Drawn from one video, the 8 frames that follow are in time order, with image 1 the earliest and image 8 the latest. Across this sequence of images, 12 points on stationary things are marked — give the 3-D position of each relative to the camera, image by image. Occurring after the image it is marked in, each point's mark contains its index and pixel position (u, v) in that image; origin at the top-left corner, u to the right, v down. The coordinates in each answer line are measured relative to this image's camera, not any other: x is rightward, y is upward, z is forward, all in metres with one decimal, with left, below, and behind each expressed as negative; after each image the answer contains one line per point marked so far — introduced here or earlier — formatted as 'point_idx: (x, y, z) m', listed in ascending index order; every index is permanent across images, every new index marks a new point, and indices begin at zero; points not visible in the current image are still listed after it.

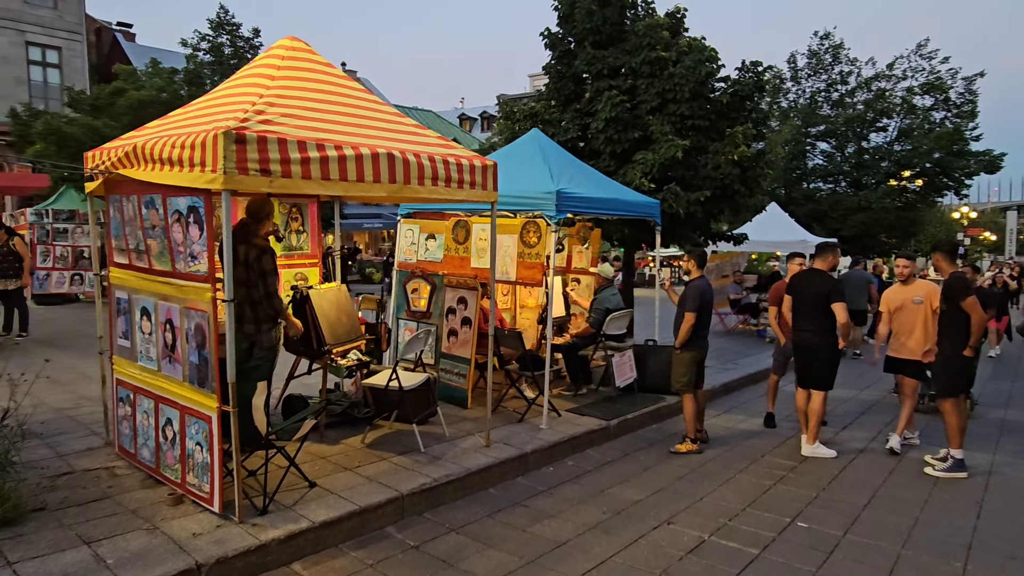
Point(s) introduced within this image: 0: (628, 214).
0: (+1.4, +0.9, +7.5) m
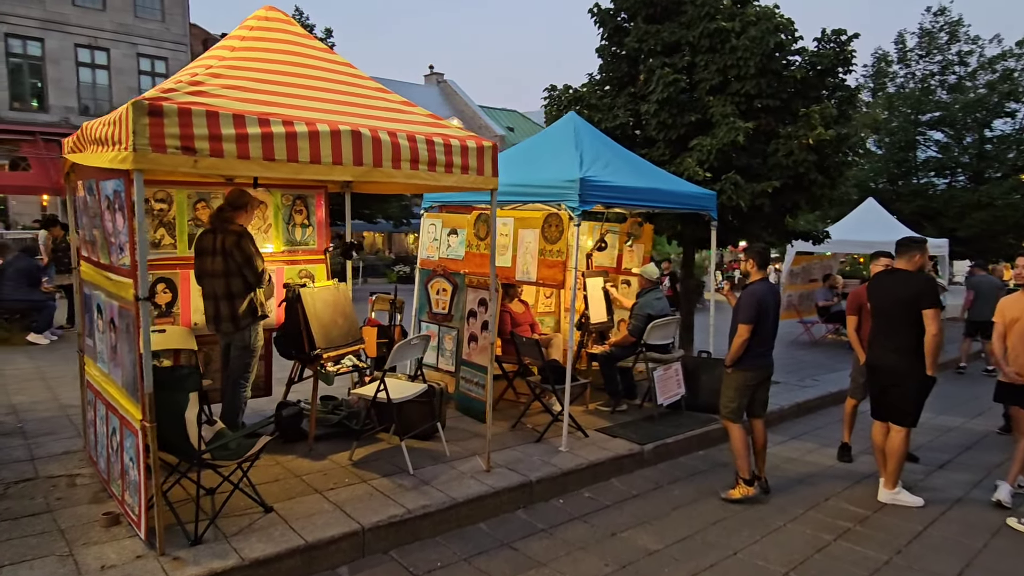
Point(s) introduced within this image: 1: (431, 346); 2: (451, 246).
0: (+1.7, +0.8, +6.6) m
1: (-0.9, -0.7, +7.1) m
2: (-0.7, +0.5, +6.9) m
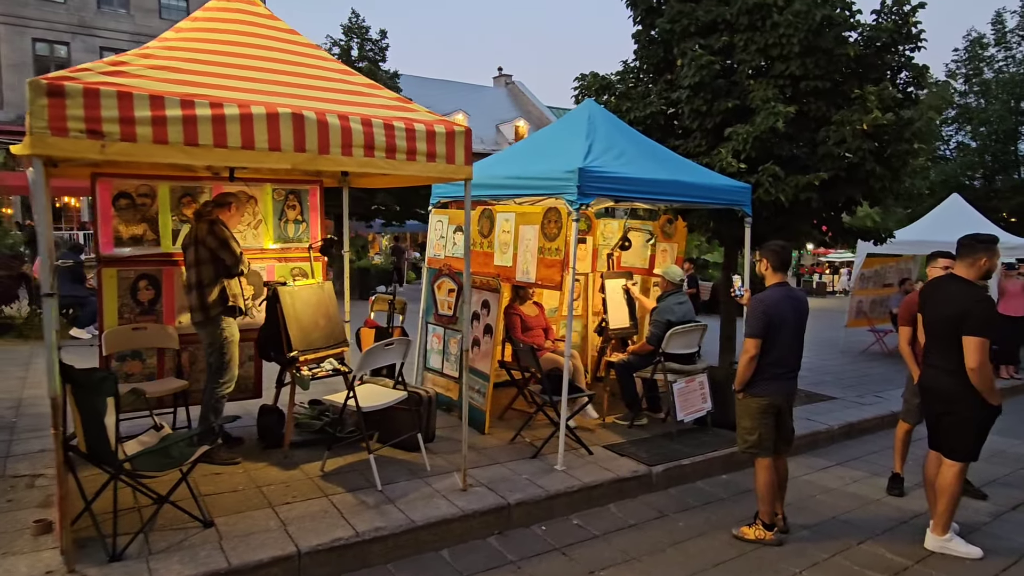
0: (+1.7, +0.8, +5.9) m
1: (-0.8, -0.7, +6.7) m
2: (-0.6, +0.4, +6.5) m
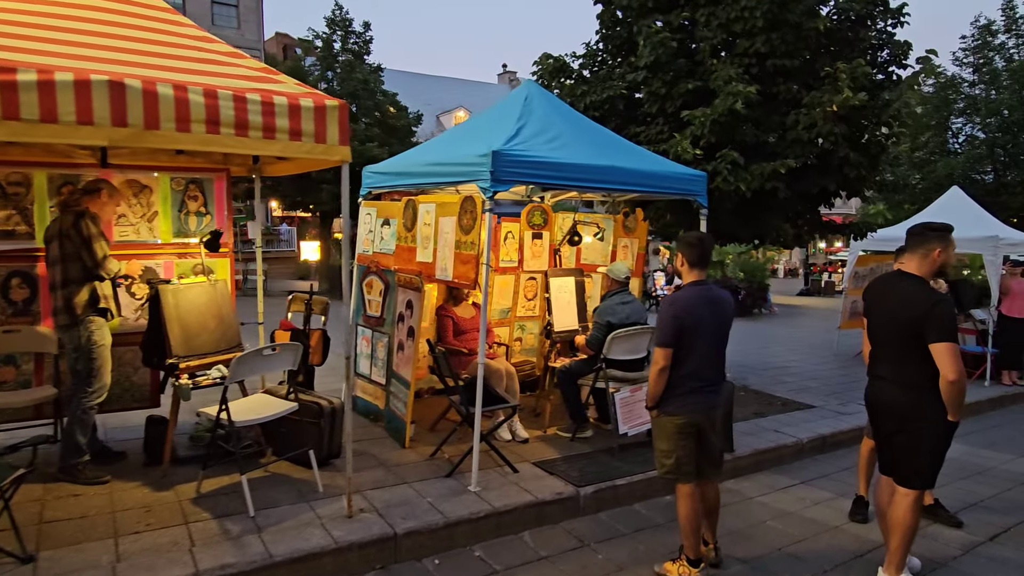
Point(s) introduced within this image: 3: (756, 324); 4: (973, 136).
0: (+1.1, +0.8, +5.3) m
1: (-1.4, -0.6, +6.1) m
2: (-1.2, +0.5, +5.9) m
3: (+6.1, -0.9, +15.9) m
4: (+11.9, +3.9, +16.5) m
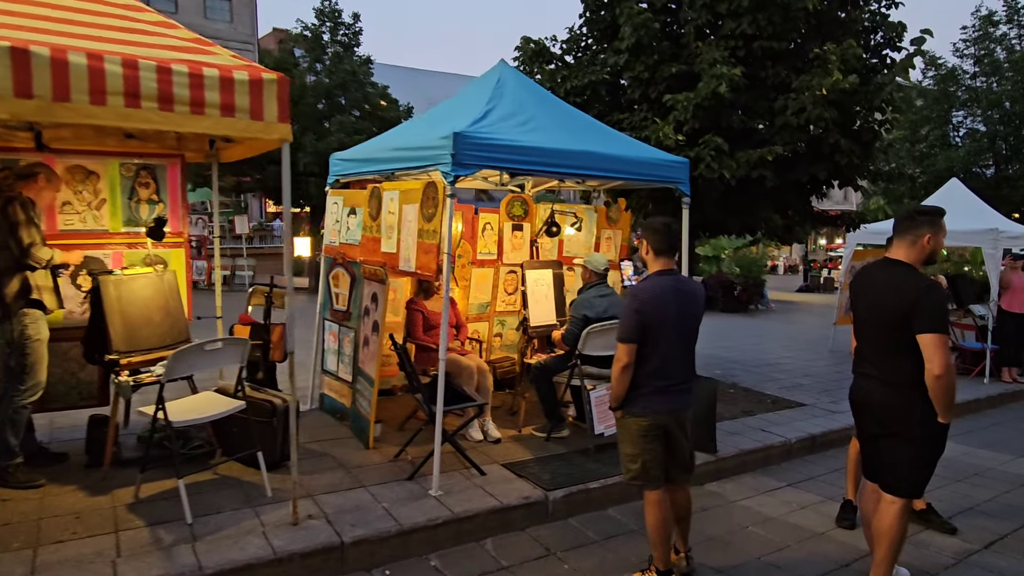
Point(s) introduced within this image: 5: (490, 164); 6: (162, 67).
0: (+0.8, +0.9, +5.0) m
1: (-1.7, -0.6, +5.9) m
2: (-1.4, +0.5, +5.7) m
3: (+5.9, -0.8, +15.7) m
4: (+11.7, +4.0, +16.1) m
5: (-0.1, +0.8, +4.3) m
6: (-1.7, +1.1, +3.1) m
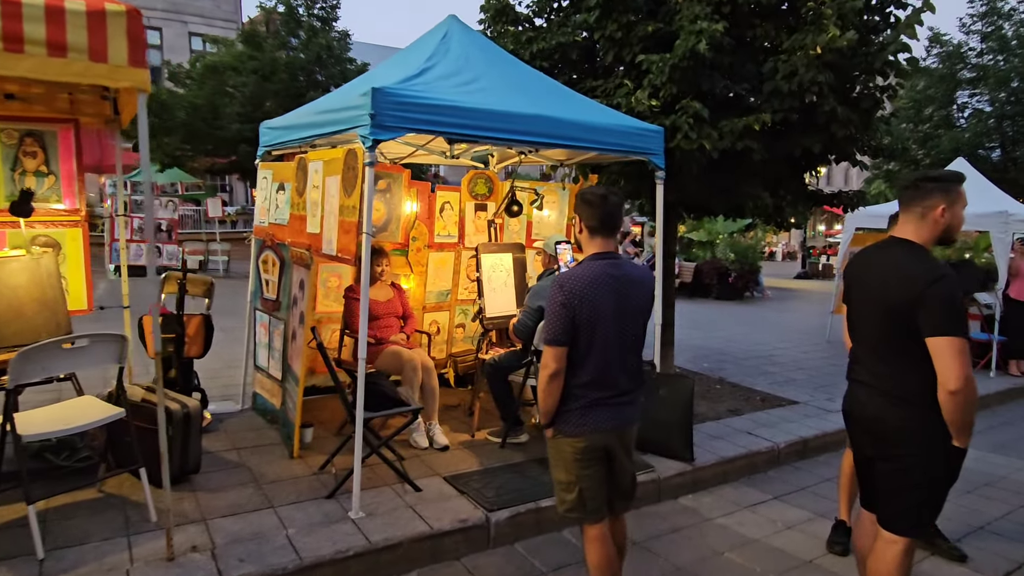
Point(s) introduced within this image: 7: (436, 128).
0: (+0.5, +1.0, +4.3) m
1: (-2.0, -0.5, +5.2) m
2: (-1.8, +0.6, +5.0) m
3: (+5.5, -0.5, +15.0) m
4: (+11.3, +4.3, +15.4) m
5: (-0.5, +0.9, +3.6) m
6: (-2.1, +1.1, +2.4) m
7: (-0.4, +0.9, +3.7) m
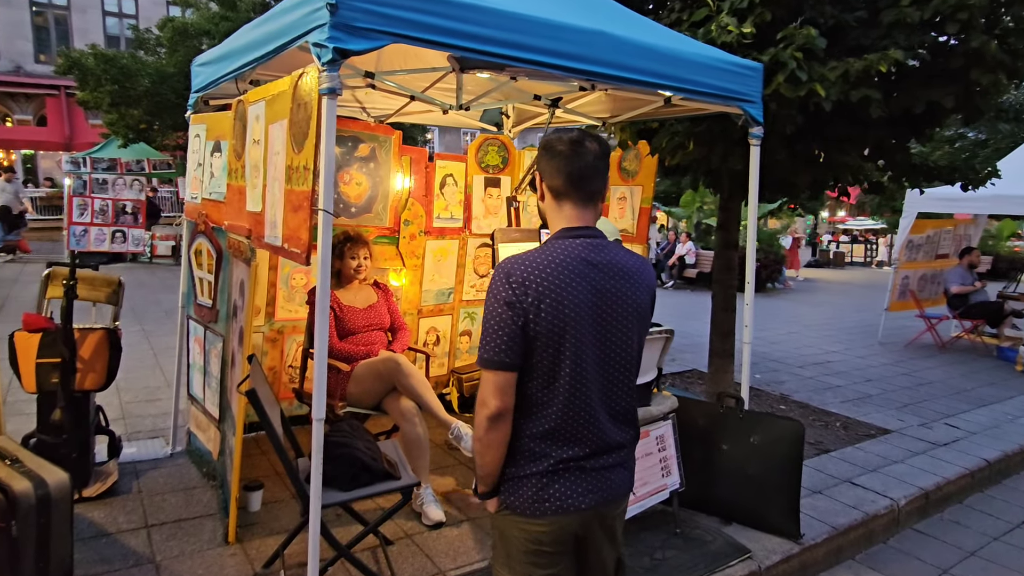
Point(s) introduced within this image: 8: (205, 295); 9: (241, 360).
0: (+0.6, +0.9, +2.9) m
1: (-1.9, -0.5, +3.8) m
2: (-1.6, +0.6, +3.5) m
3: (+5.6, -0.3, +13.7) m
4: (+11.4, +4.5, +14.0) m
5: (-0.3, +0.9, +2.2) m
6: (-1.9, +1.0, +0.9) m
7: (-0.2, +0.9, +2.2) m
8: (-1.7, 0.0, +3.7) m
9: (-1.3, -0.4, +3.1) m
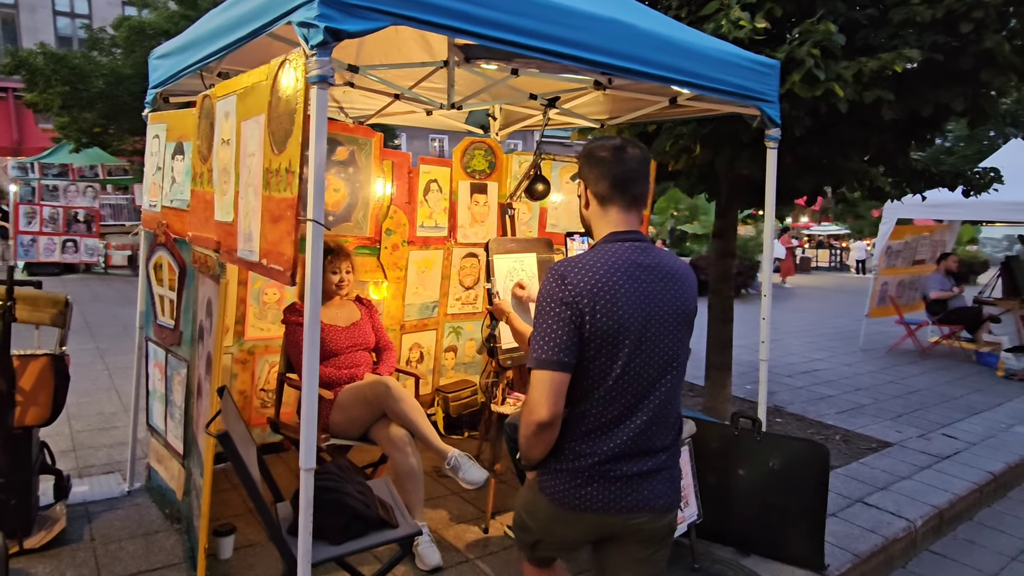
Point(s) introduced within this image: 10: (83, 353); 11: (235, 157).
0: (+0.7, +0.9, +2.6) m
1: (-1.9, -0.6, +3.4) m
2: (-1.6, +0.5, +3.2) m
3: (+5.1, -0.4, +13.6) m
4: (+10.8, +4.4, +14.3) m
5: (-0.3, +0.8, +1.9) m
6: (-1.7, +1.0, +0.5) m
7: (-0.2, +0.8, +1.9) m
8: (-1.8, -0.1, +3.3) m
9: (-1.3, -0.4, +2.7) m
10: (-4.5, -0.7, +6.6) m
11: (-1.0, +0.5, +2.4) m
